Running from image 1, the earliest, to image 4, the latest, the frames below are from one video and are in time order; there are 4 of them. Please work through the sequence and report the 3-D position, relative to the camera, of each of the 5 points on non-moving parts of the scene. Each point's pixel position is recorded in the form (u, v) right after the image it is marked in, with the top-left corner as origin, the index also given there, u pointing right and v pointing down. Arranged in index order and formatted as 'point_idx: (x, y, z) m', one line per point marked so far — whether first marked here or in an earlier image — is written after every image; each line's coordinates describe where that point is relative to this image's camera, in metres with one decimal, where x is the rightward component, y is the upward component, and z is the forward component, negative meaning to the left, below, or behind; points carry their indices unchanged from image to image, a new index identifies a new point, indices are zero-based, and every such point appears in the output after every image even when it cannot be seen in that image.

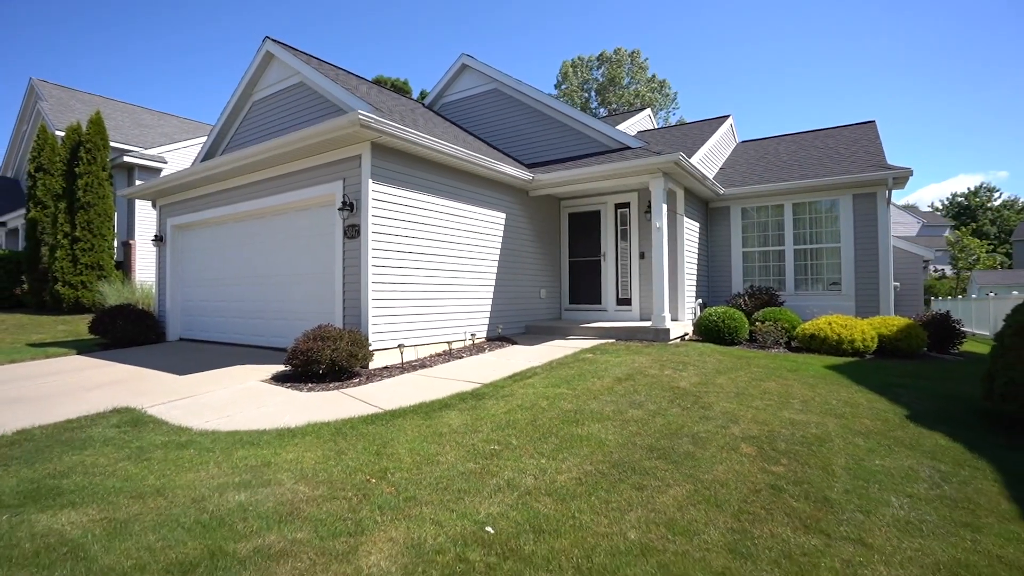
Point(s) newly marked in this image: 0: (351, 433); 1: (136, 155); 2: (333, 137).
0: (-1.2, -1.1, +4.0) m
1: (-10.7, +3.8, +15.2) m
2: (-2.3, +1.9, +6.8) m
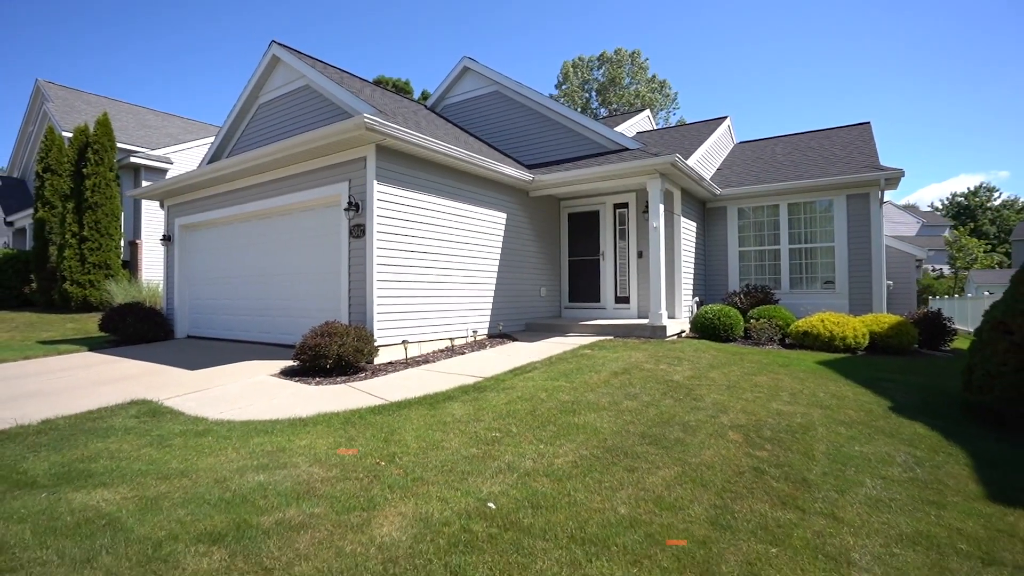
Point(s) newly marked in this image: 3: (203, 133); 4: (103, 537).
0: (-1.2, -1.1, +4.2) m
1: (-10.7, +3.8, +15.4) m
2: (-2.3, +1.9, +7.0) m
3: (-11.6, +5.9, +20.0) m
4: (-1.9, -1.2, +2.5) m
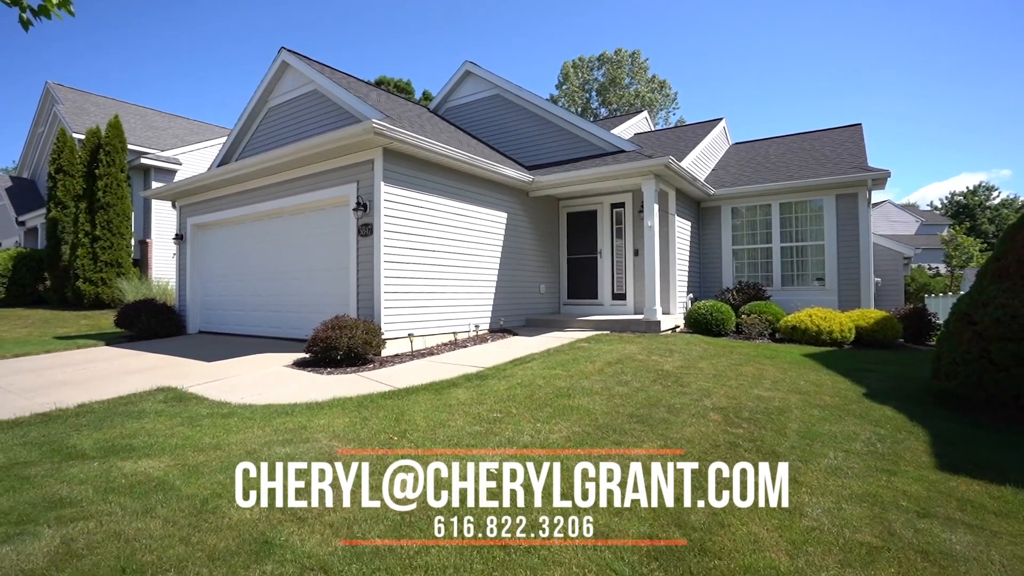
0: (-1.2, -1.0, +4.6) m
1: (-10.7, +3.9, +15.8) m
2: (-2.3, +2.0, +7.3) m
3: (-11.6, +5.9, +20.4) m
4: (-1.9, -1.1, +2.8) m
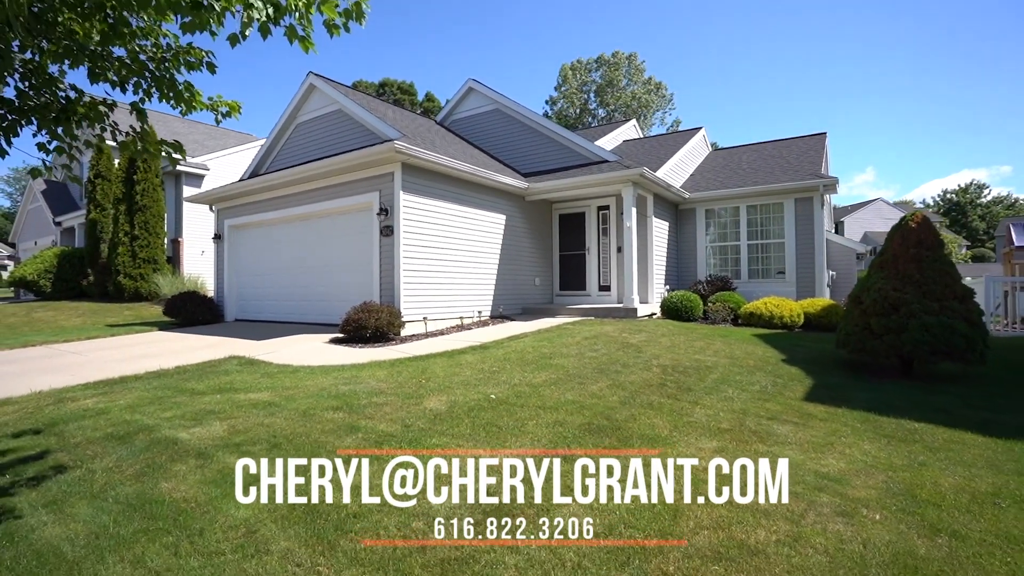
0: (-1.3, -0.9, +6.1) m
1: (-10.7, +4.1, +17.2) m
2: (-2.3, +2.1, +8.8) m
3: (-11.6, +6.1, +21.8) m
4: (-2.0, -1.0, +4.3) m
